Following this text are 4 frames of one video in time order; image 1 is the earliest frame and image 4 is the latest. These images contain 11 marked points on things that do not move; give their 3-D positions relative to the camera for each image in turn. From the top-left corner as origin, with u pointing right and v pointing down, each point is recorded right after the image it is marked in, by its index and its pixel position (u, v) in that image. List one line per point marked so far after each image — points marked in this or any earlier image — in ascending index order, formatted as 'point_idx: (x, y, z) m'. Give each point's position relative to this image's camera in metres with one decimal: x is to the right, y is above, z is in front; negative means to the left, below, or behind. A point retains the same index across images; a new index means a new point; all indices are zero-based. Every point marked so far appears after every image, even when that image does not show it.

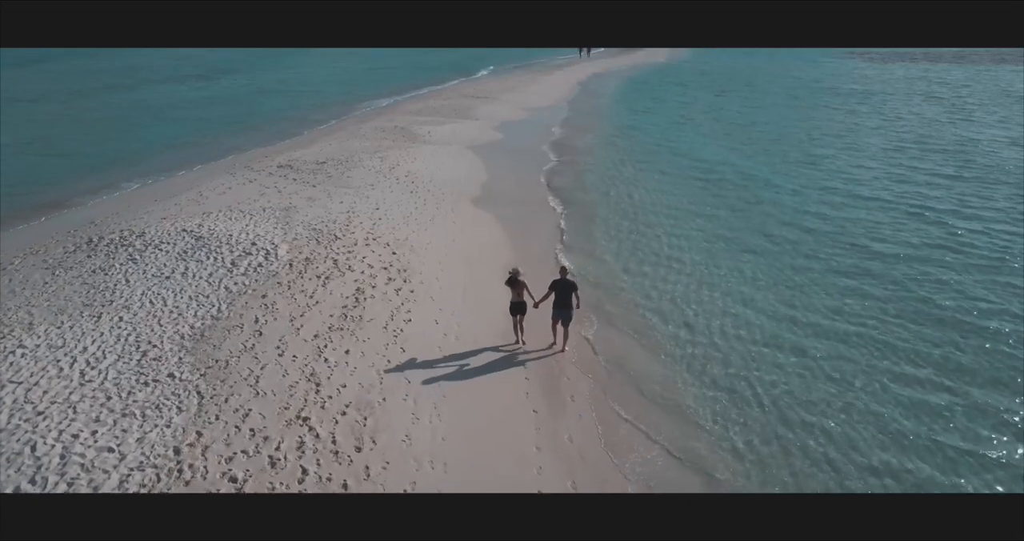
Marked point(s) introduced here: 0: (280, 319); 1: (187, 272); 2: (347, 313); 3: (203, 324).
0: (-4.7, -1.0, +12.1) m
1: (-7.3, 0.0, +13.5) m
2: (-3.4, -0.9, +12.4) m
3: (-6.2, -1.1, +11.9) m
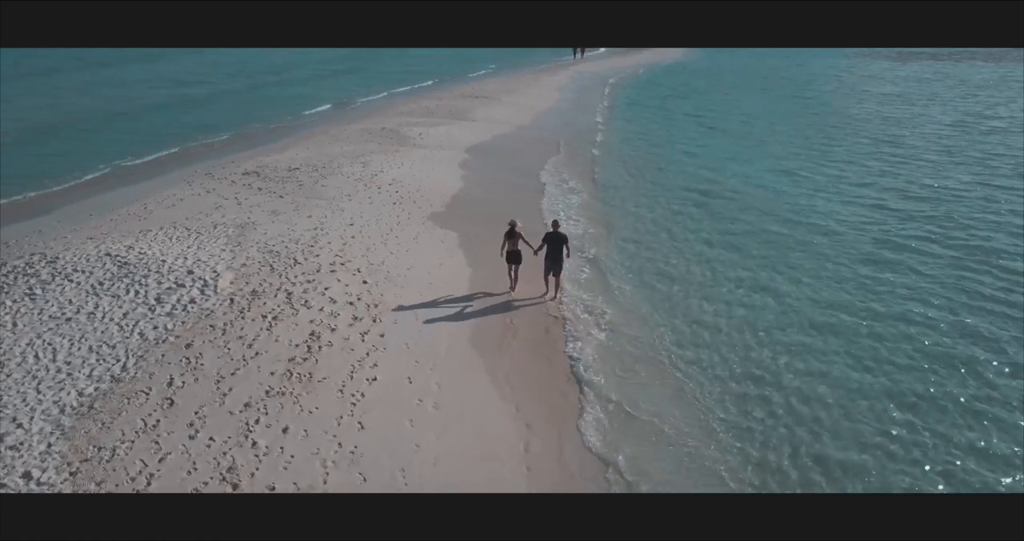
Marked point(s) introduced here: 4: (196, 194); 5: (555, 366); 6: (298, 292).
0: (-4.7, -1.7, +9.2) m
1: (-7.3, -0.7, +10.6) m
2: (-3.4, -1.6, +9.5) m
3: (-6.2, -1.8, +9.0) m
4: (-9.1, +2.2, +17.5) m
5: (+0.8, -1.7, +10.7) m
6: (-4.1, -0.4, +11.6) m
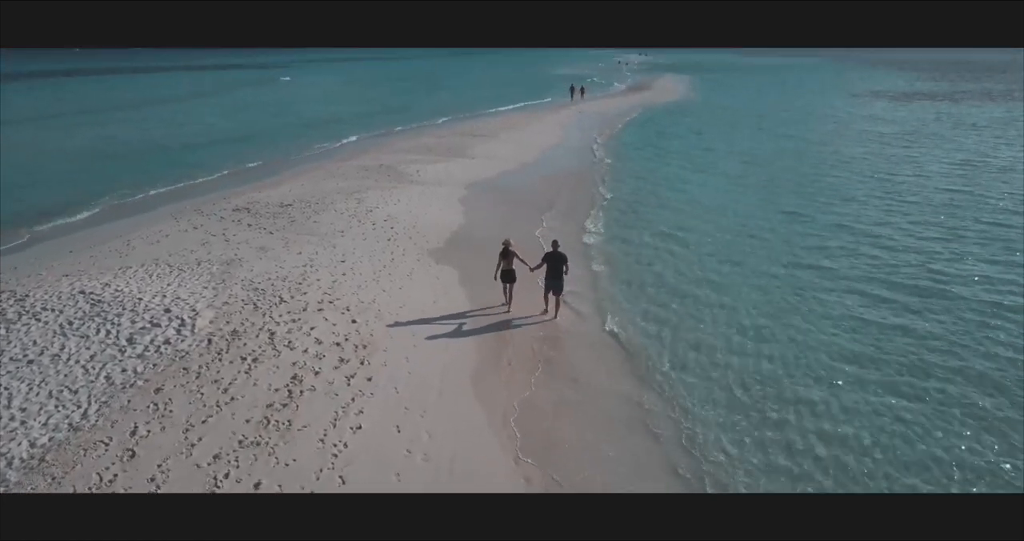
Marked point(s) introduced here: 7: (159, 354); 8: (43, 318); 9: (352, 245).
0: (-4.7, -2.2, +8.4) m
1: (-7.4, -1.3, +9.8) m
2: (-3.5, -2.1, +8.7) m
3: (-6.2, -2.3, +8.1) m
4: (-9.2, +1.1, +16.9) m
5: (+0.8, -2.3, +9.9) m
6: (-4.1, -1.1, +10.9) m
7: (-5.8, -1.4, +9.9) m
8: (-8.5, -0.9, +10.9) m
9: (-4.2, +0.7, +16.0) m
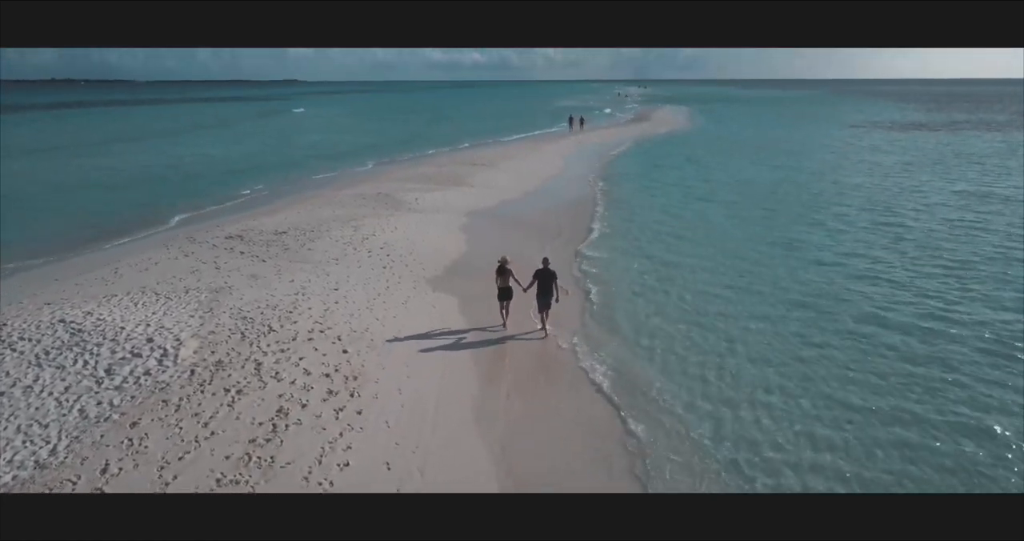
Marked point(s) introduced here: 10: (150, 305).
0: (-4.8, -2.5, +7.8) m
1: (-7.4, -1.8, +9.3) m
2: (-3.5, -2.5, +8.1) m
3: (-6.3, -2.6, +7.6) m
4: (-9.2, +0.4, +16.5) m
5: (+0.8, -2.7, +9.4) m
6: (-4.2, -1.6, +10.4) m
7: (-5.8, -1.8, +9.4) m
8: (-8.5, -1.3, +10.4) m
9: (-4.3, -0.1, +15.6) m
10: (-7.5, -0.7, +12.6) m
